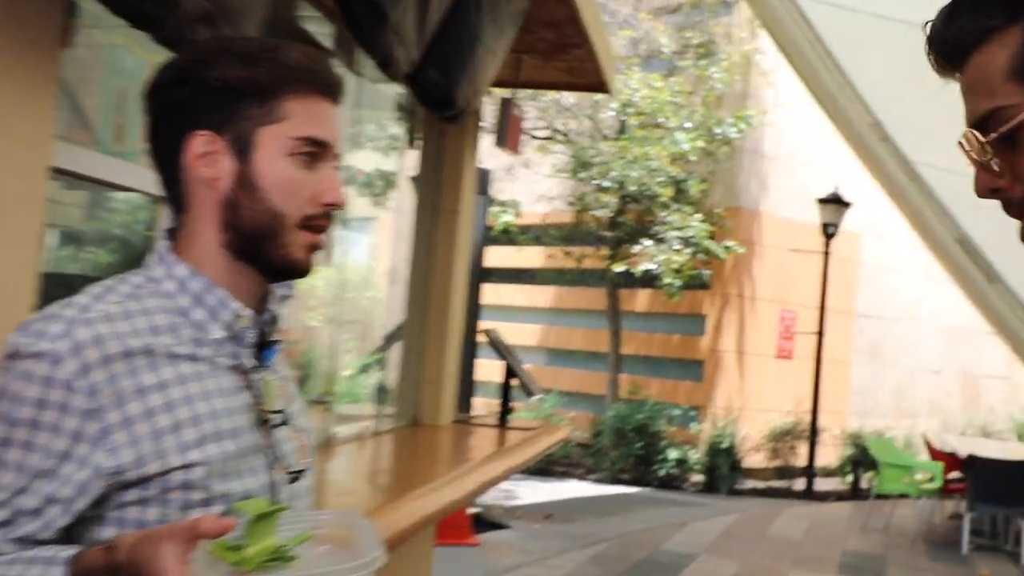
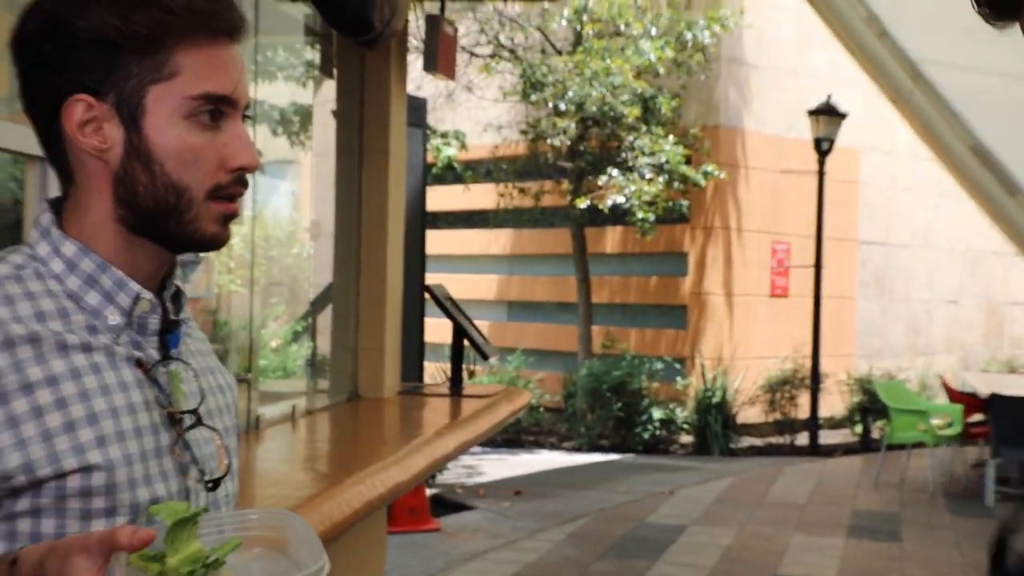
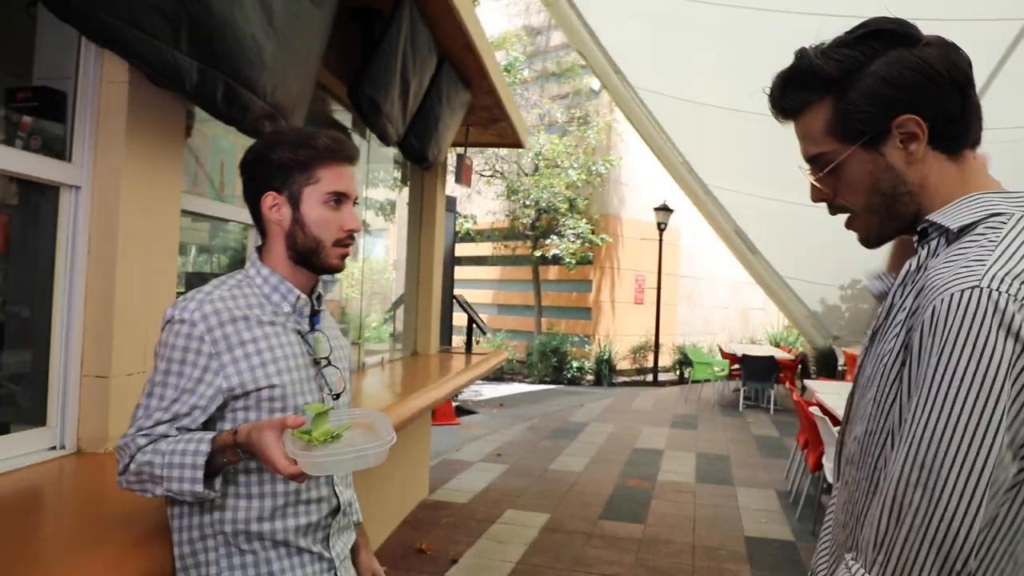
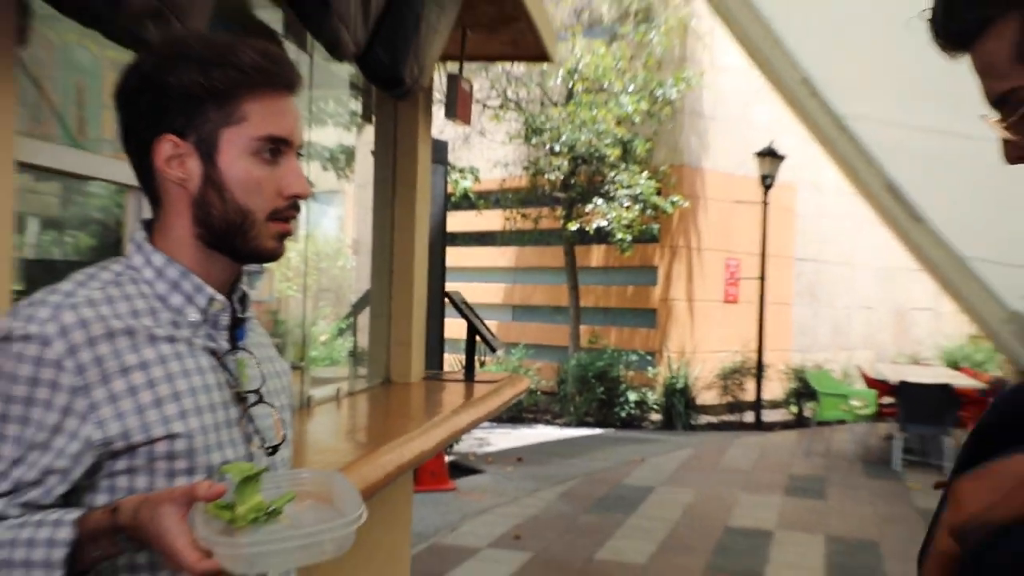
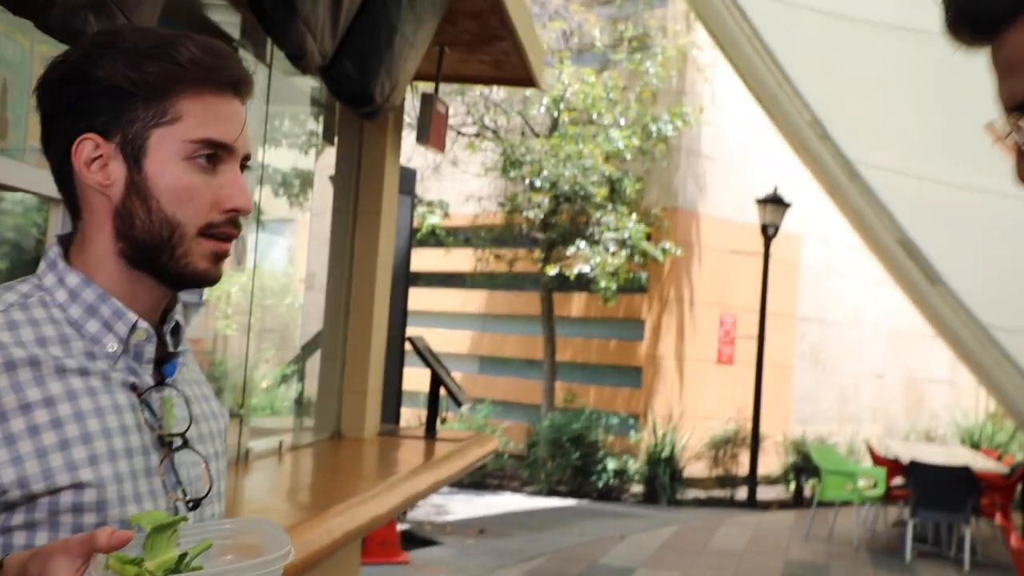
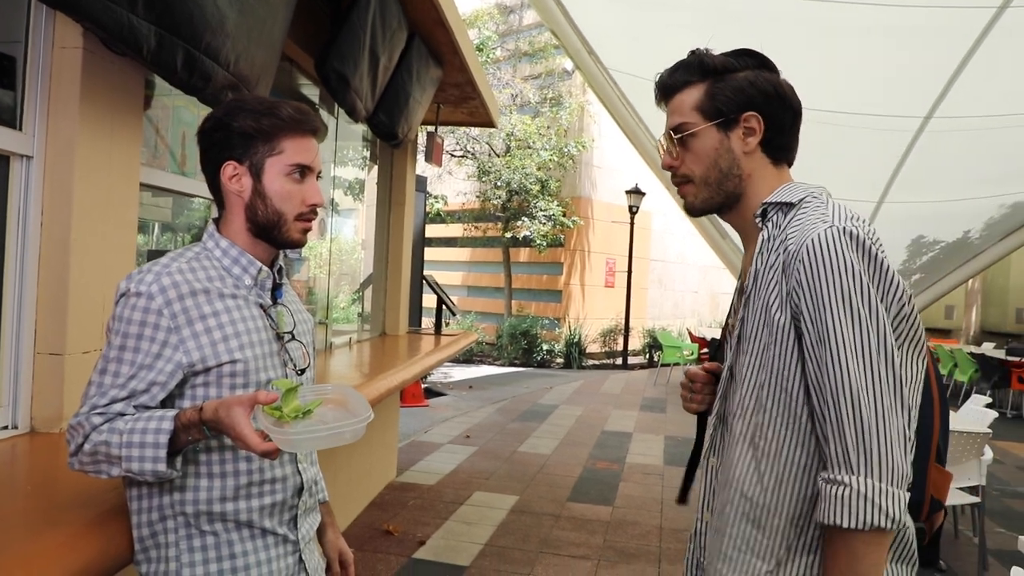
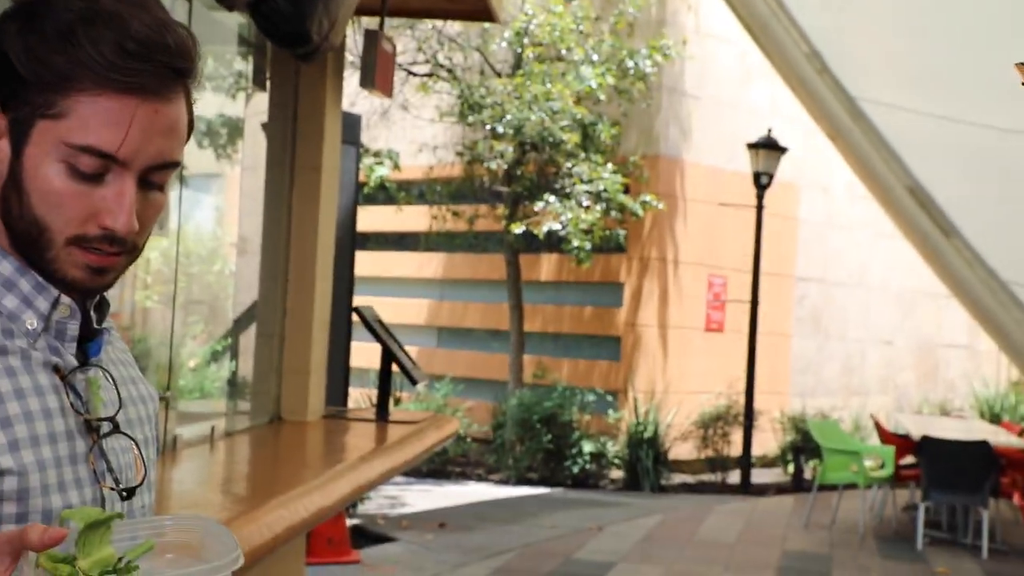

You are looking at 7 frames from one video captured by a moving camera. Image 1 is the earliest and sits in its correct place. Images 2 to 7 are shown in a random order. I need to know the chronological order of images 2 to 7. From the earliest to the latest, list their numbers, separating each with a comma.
5, 7, 2, 4, 3, 6
